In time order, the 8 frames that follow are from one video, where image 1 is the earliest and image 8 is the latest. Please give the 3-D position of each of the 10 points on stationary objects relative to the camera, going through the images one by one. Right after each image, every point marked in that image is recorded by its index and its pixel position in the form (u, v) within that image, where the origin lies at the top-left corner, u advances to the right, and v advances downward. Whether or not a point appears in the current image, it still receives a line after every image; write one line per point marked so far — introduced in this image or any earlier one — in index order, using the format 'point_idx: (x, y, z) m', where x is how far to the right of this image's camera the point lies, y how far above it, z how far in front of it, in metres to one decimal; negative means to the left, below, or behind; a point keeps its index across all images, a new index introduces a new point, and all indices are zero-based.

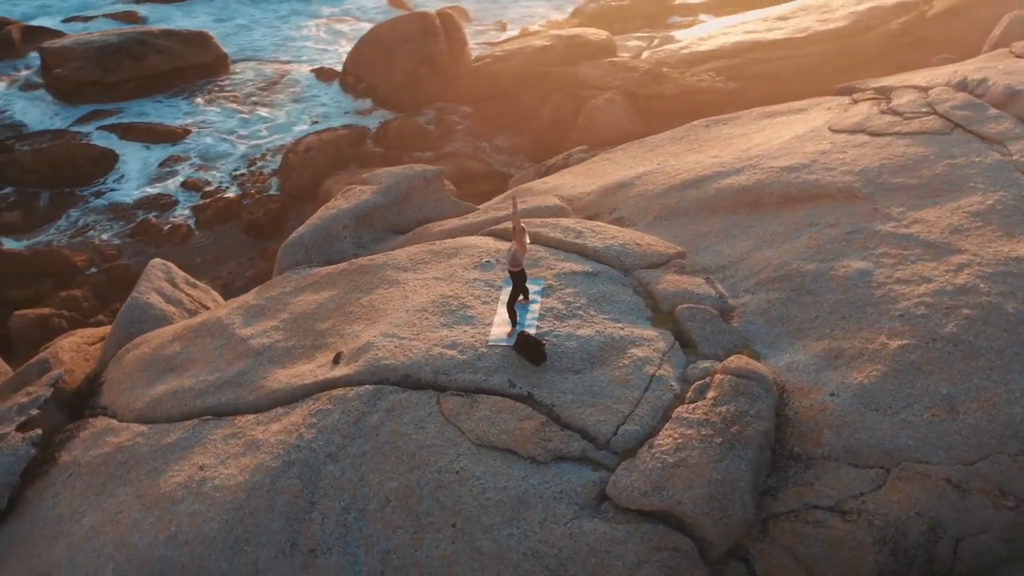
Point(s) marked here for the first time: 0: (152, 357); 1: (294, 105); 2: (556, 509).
0: (-2.2, -0.4, +6.7) m
1: (-2.9, +2.4, +14.2) m
2: (+0.2, -1.0, +4.8) m
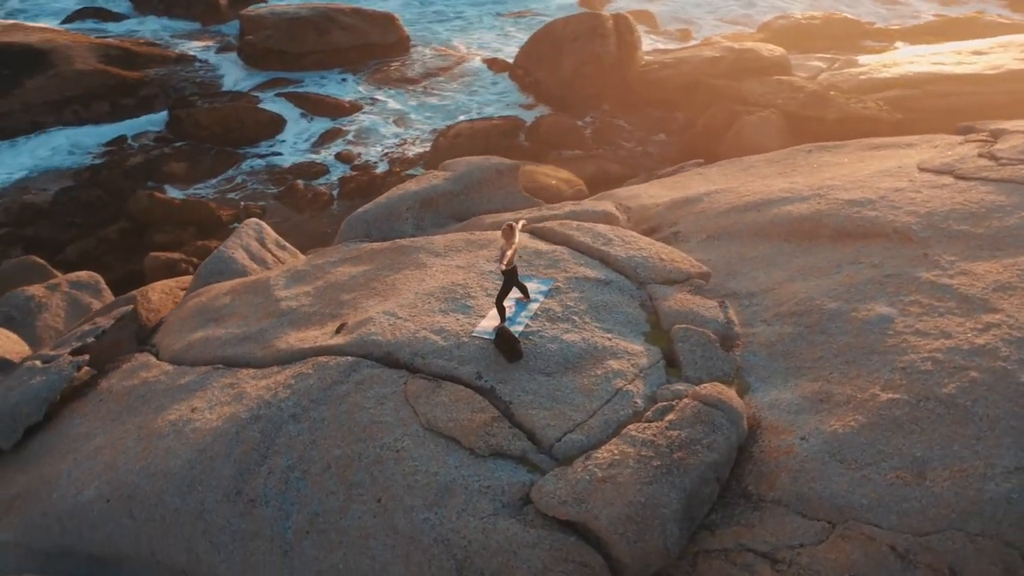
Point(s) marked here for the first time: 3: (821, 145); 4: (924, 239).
0: (-2.0, -0.1, +7.2) m
1: (-0.7, +2.6, +14.7) m
2: (-0.2, -1.0, +4.9) m
3: (+2.4, +1.1, +8.5) m
4: (+2.4, +0.3, +6.3) m
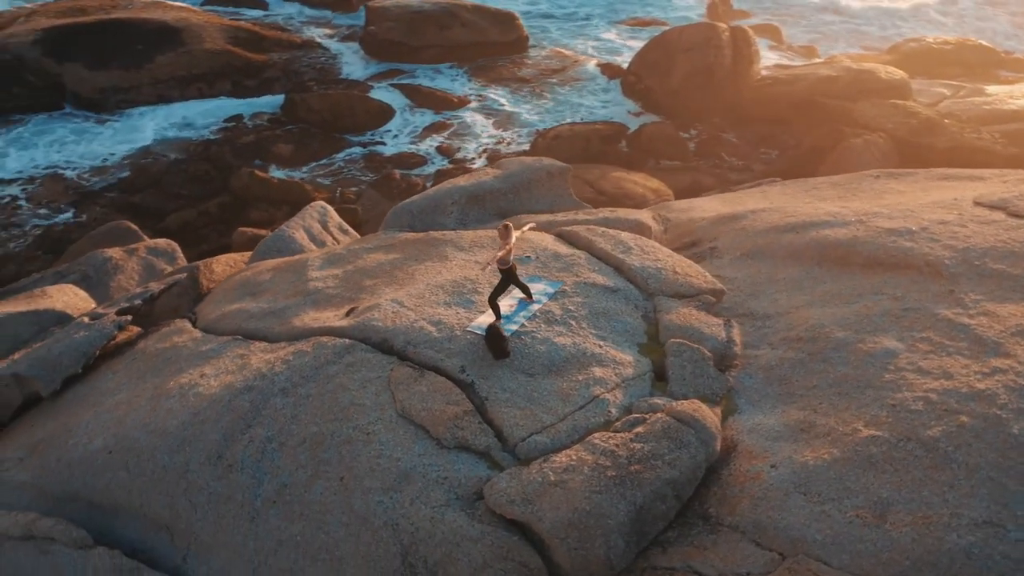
0: (-1.8, +0.1, +7.5) m
1: (+0.8, +2.6, +14.7) m
2: (-0.4, -0.9, +4.9) m
3: (+2.8, +0.9, +8.2) m
4: (+2.4, +0.1, +6.0) m
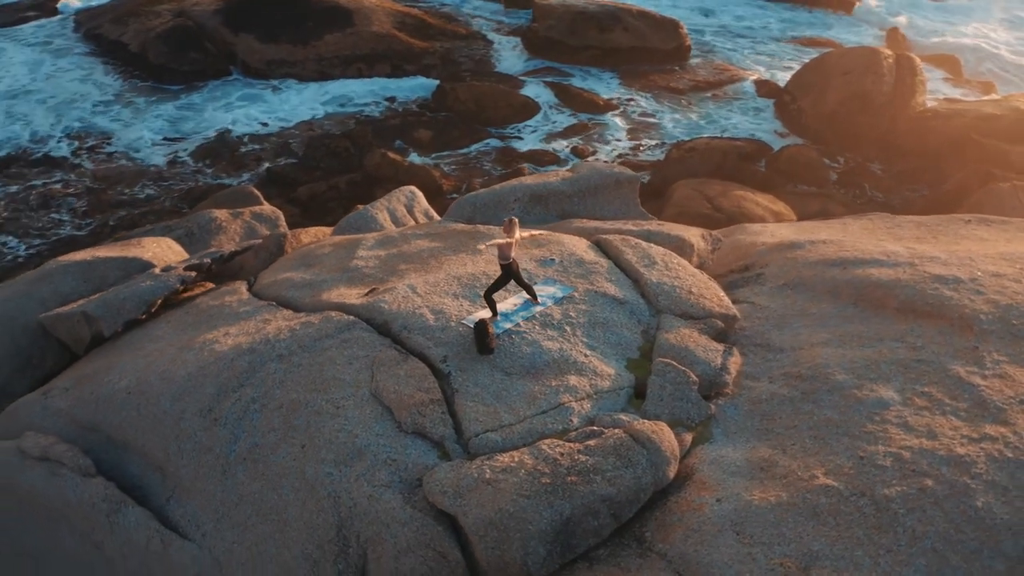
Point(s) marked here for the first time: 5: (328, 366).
0: (-1.4, +0.3, +7.8) m
1: (+2.7, +2.4, +14.4) m
2: (-0.6, -0.8, +5.1) m
3: (+3.3, +0.5, +7.7) m
4: (+2.4, -0.2, +5.6) m
5: (-0.9, -0.4, +5.7) m
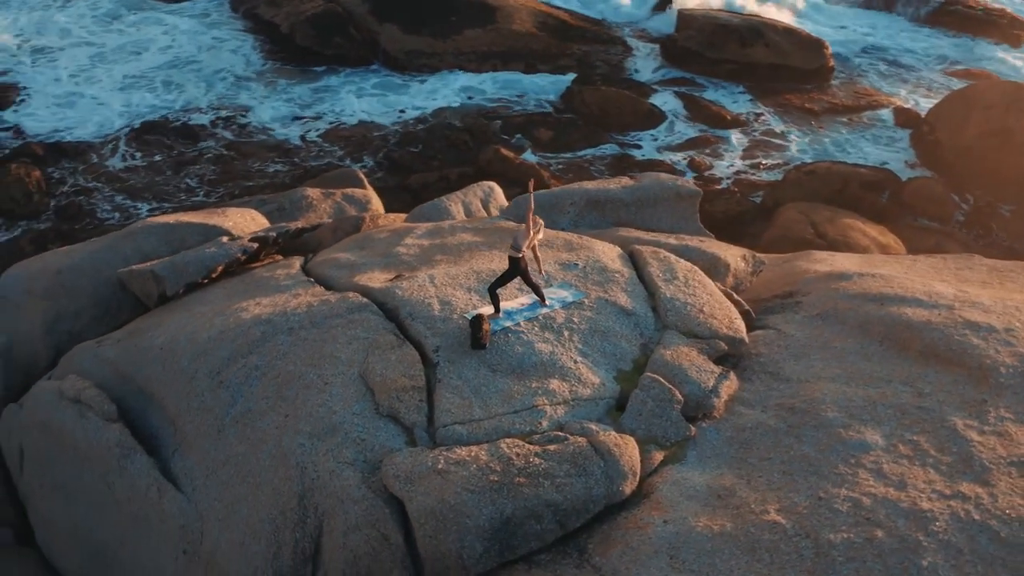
0: (-1.1, +0.4, +8.0) m
1: (+4.3, +2.0, +13.9) m
2: (-0.8, -0.8, +5.2) m
3: (+3.6, +0.1, +7.1) m
4: (+2.3, -0.5, +5.2) m
5: (-1.0, -0.3, +5.8) m
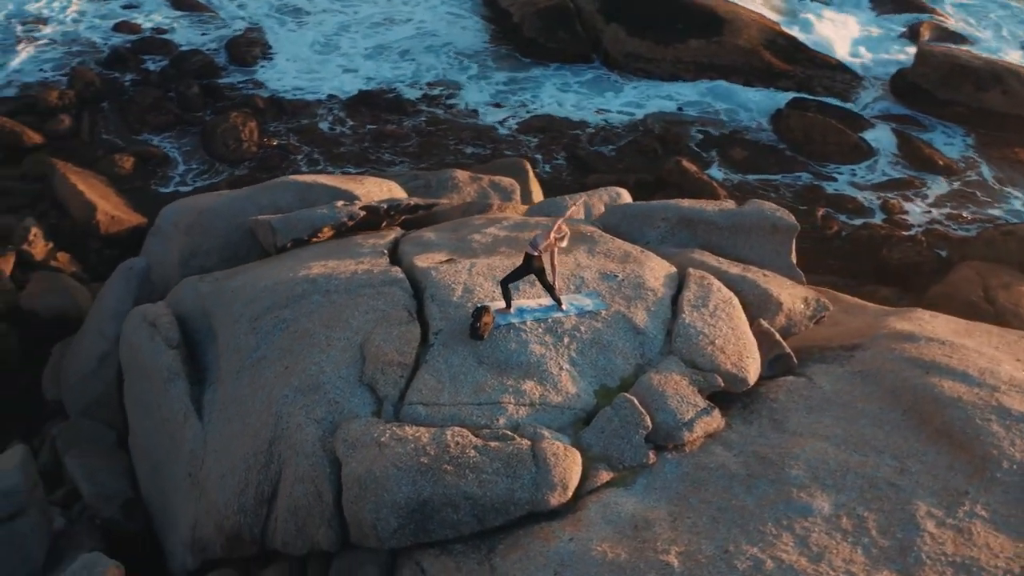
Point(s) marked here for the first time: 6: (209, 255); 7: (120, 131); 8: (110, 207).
0: (-0.3, +0.5, +8.3) m
1: (+6.5, +1.1, +12.6) m
2: (-1.0, -0.6, +5.5) m
3: (+3.9, -0.5, +6.2) m
4: (+2.1, -0.8, +4.7) m
5: (-0.9, -0.1, +6.1) m
6: (-2.5, +0.3, +8.9) m
7: (-4.9, +2.0, +13.7) m
8: (-4.3, +0.9, +11.6) m
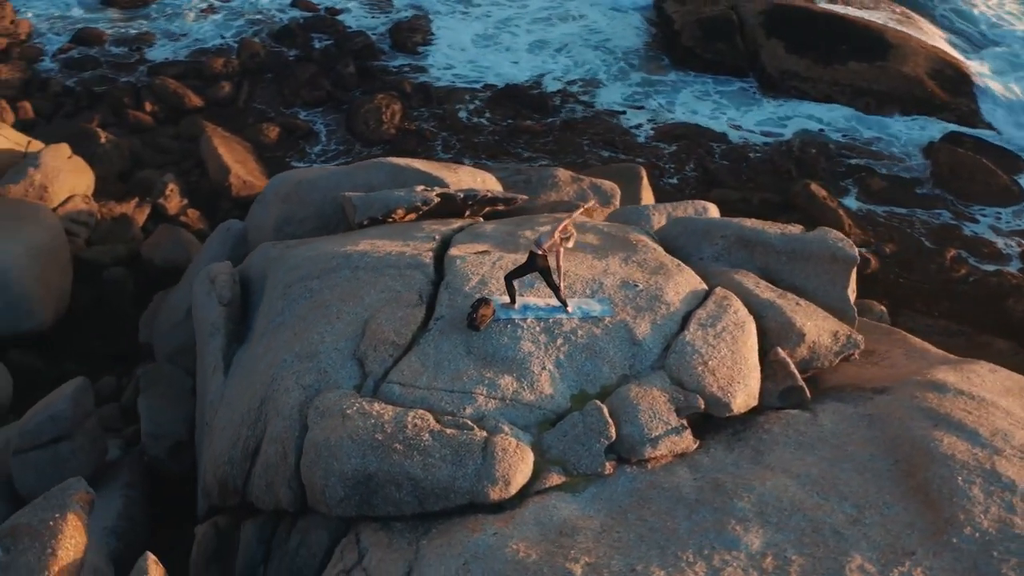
0: (+0.2, +0.5, +8.3) m
1: (+7.7, +0.2, +11.3) m
2: (-1.1, -0.4, +5.7) m
3: (+3.8, -1.0, +5.6) m
4: (+1.7, -1.0, +4.4) m
5: (-0.8, 0.0, +6.3) m
6: (-1.8, +0.5, +9.3) m
7: (-3.1, +2.4, +14.4) m
8: (-3.0, +1.3, +12.3) m
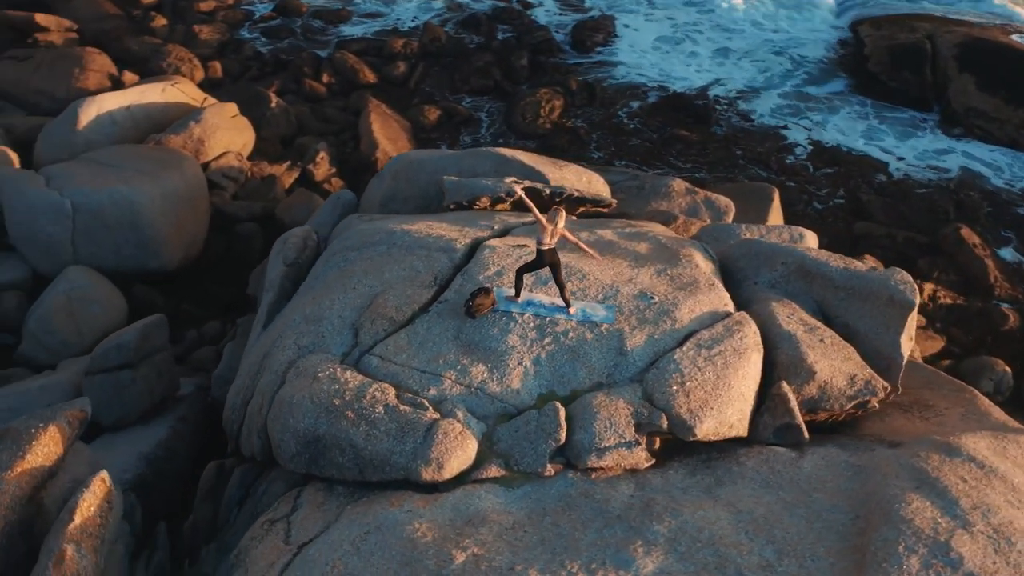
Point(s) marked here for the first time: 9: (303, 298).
0: (+0.8, +0.5, +8.2) m
1: (+8.6, -0.9, +9.7) m
2: (-1.1, -0.3, +5.9) m
3: (+3.5, -1.4, +4.9) m
4: (+1.3, -1.2, +4.1) m
5: (-0.7, +0.1, +6.5) m
6: (-1.0, +0.8, +9.6) m
7: (-0.9, +2.7, +14.9) m
8: (-1.4, +1.6, +12.8) m
9: (-1.3, -0.1, +6.6) m
